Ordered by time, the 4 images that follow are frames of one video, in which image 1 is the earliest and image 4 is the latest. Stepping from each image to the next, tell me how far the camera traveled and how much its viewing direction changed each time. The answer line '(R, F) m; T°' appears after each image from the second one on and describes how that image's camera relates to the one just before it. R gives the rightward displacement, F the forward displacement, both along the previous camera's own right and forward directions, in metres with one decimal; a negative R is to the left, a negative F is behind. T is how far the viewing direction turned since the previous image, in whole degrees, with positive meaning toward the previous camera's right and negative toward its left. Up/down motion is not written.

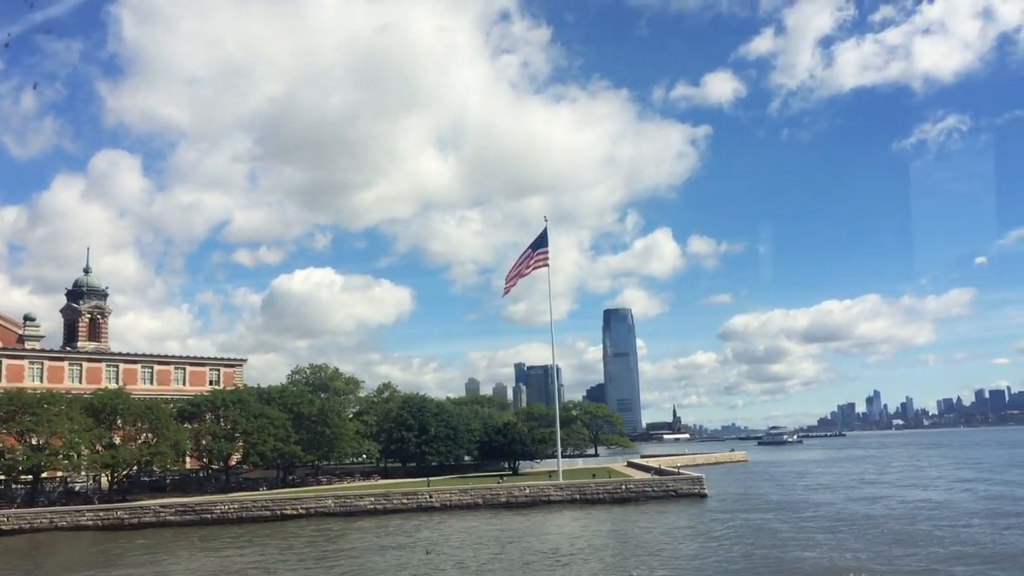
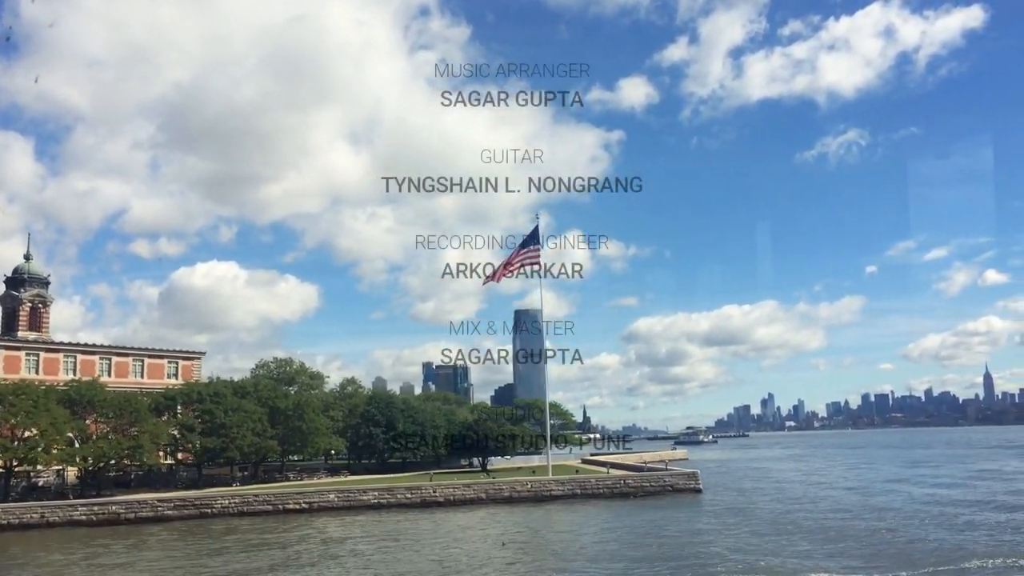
(-1.1, 0.0) m; +5°
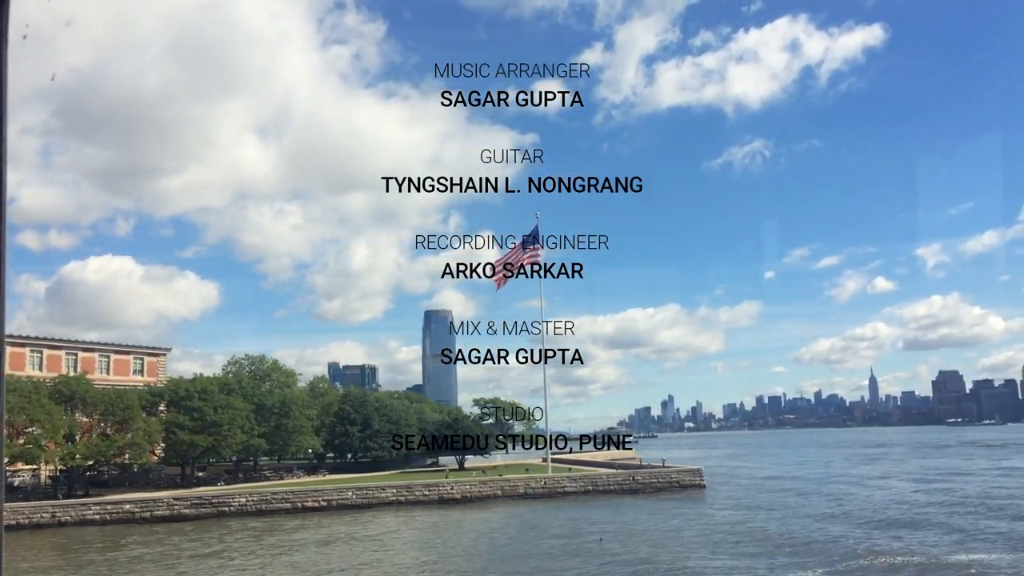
(-1.2, 0.0) m; +5°
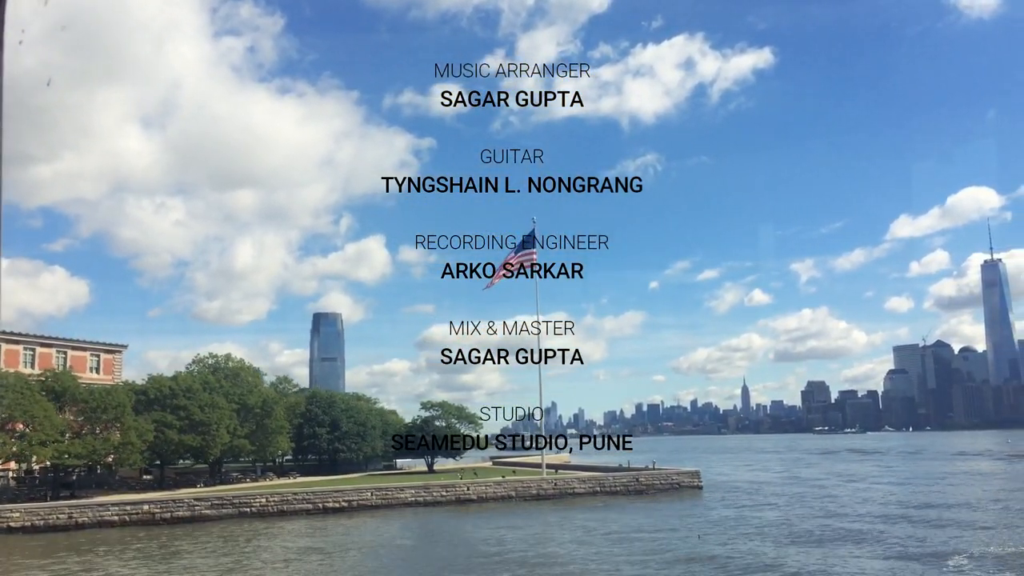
(-1.4, -0.1) m; +6°
